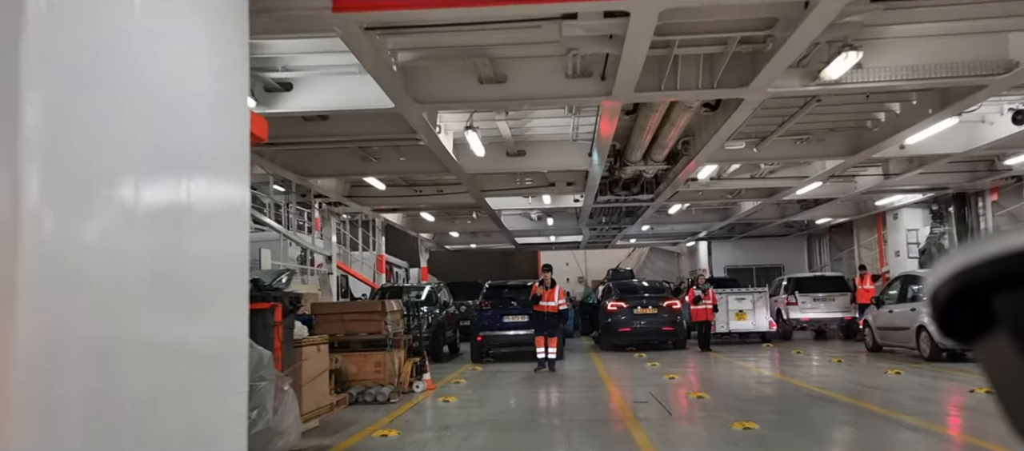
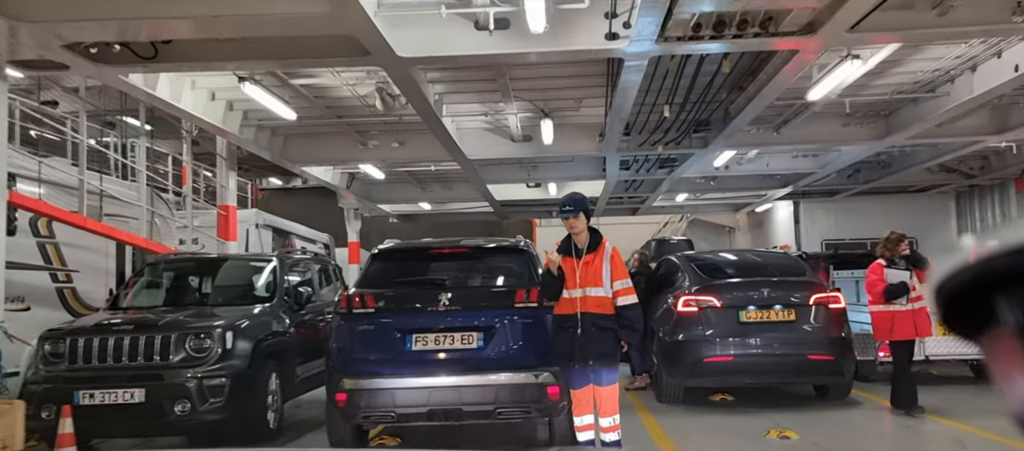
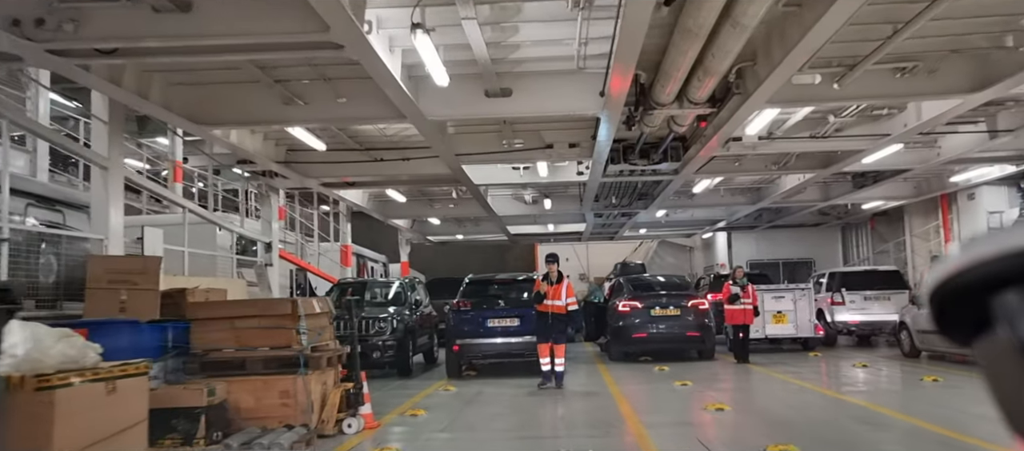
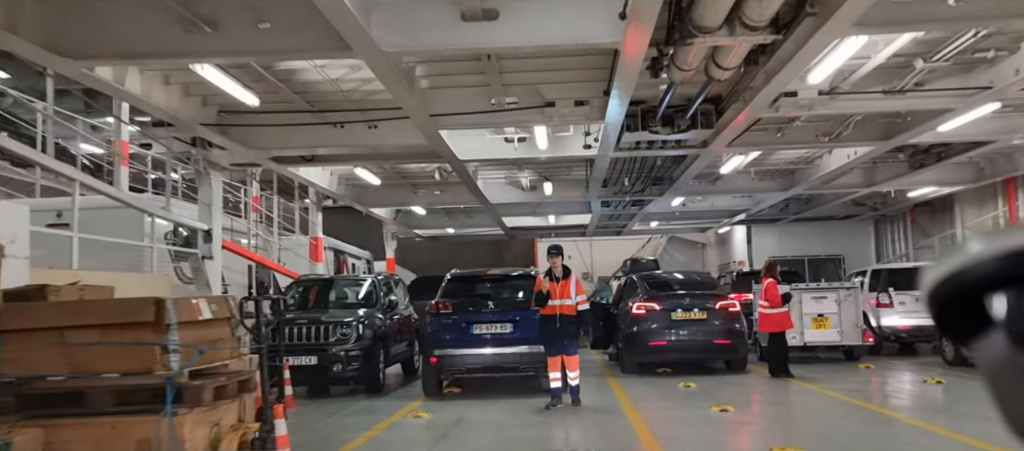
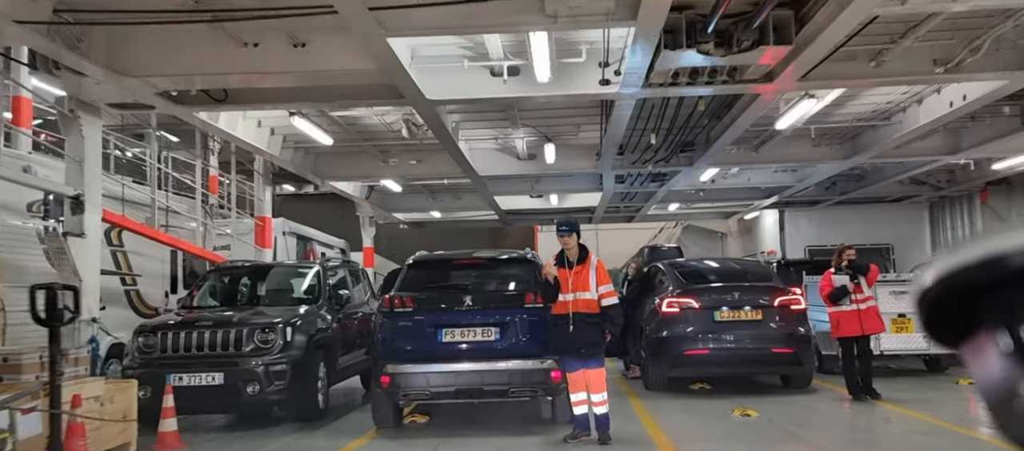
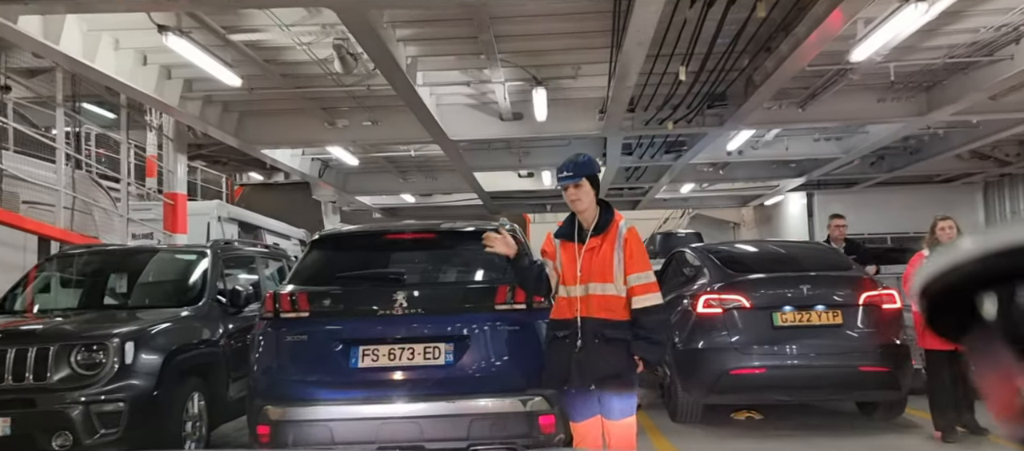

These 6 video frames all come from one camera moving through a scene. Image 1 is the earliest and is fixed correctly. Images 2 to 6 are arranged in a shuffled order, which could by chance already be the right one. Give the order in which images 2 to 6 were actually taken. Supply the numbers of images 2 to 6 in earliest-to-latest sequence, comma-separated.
3, 4, 5, 2, 6
